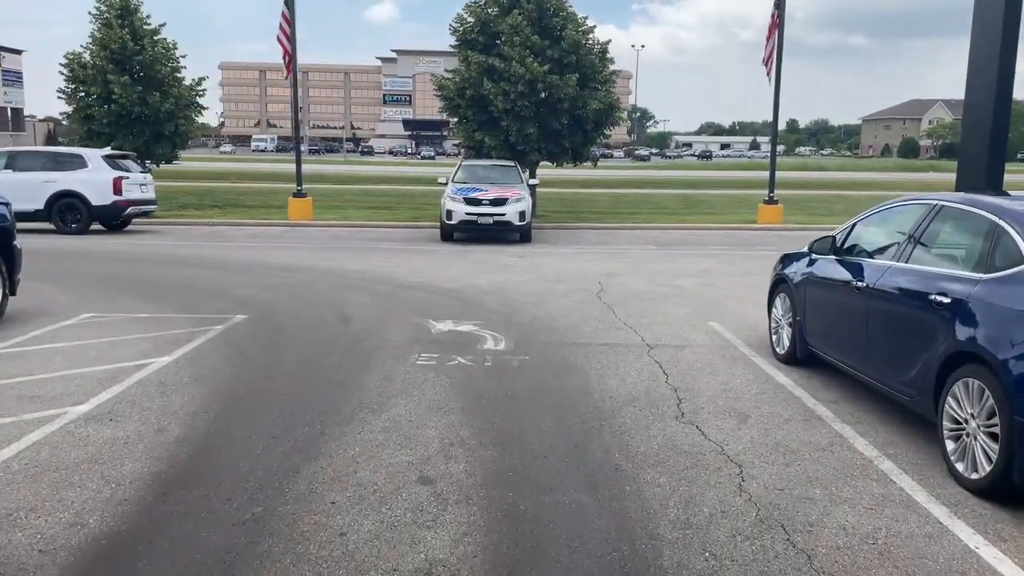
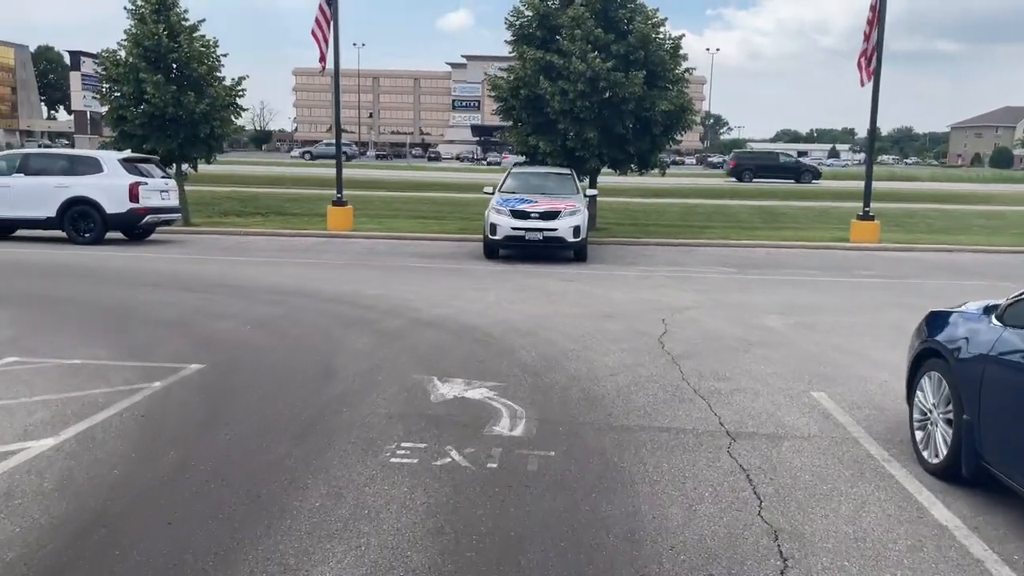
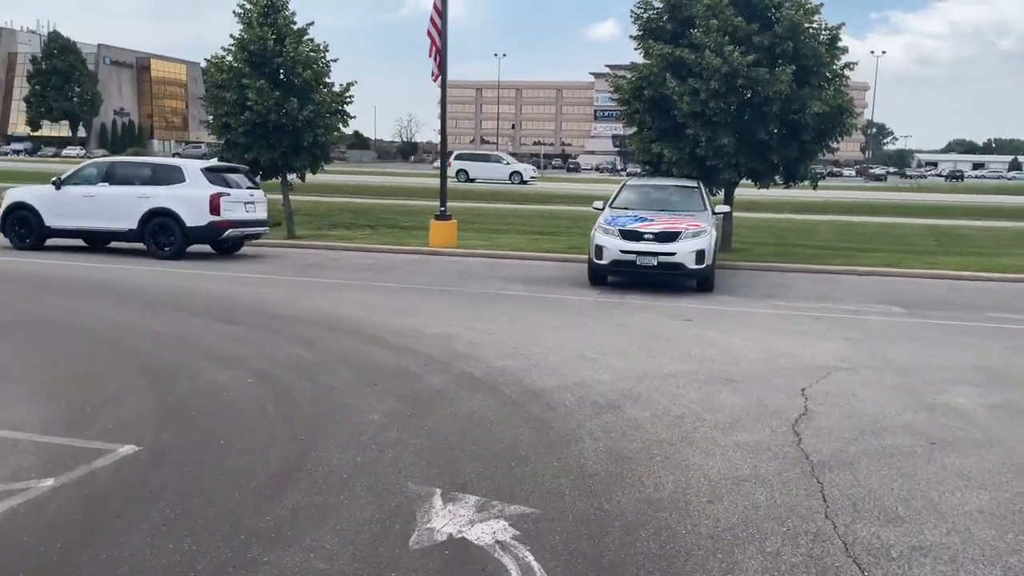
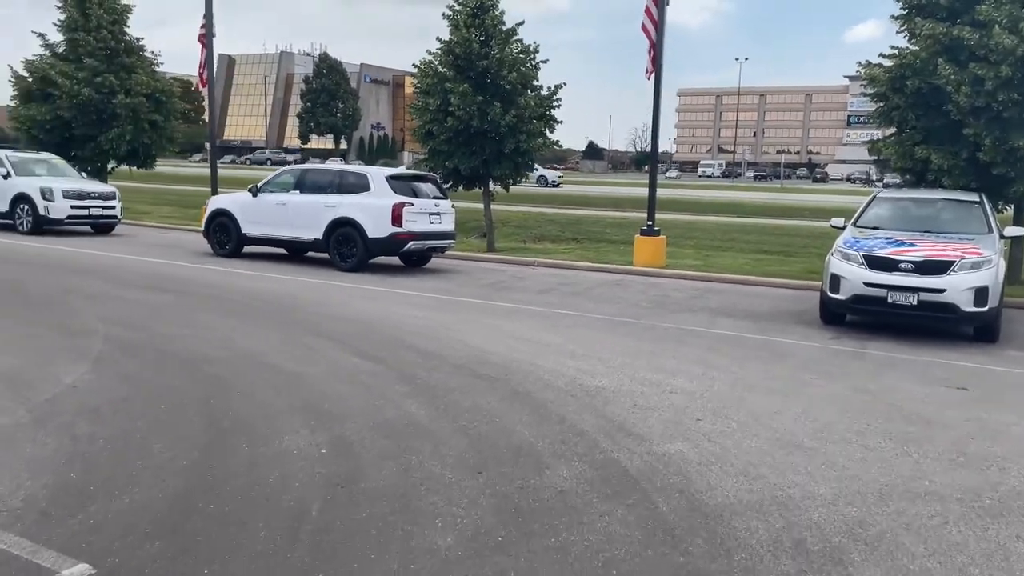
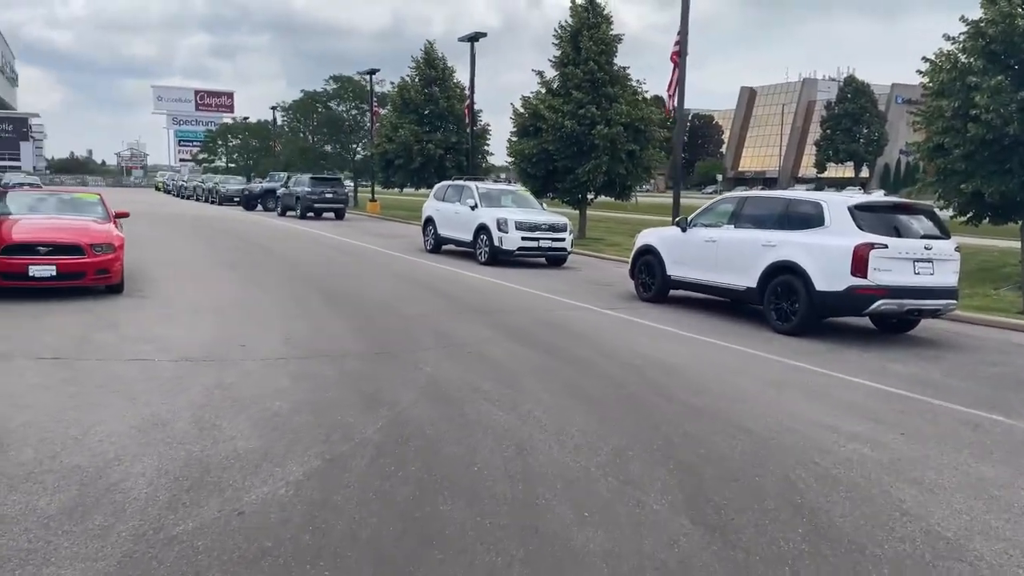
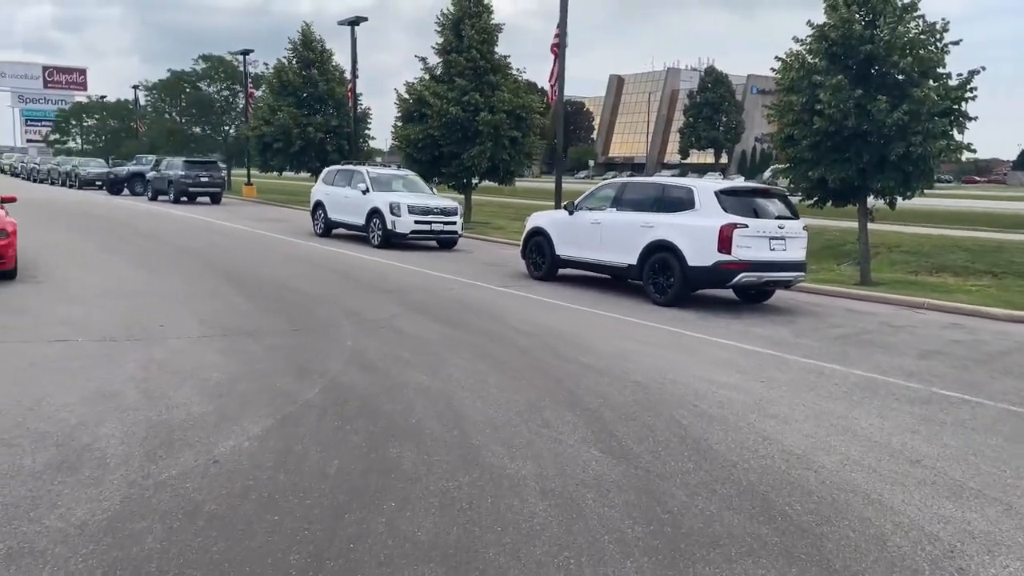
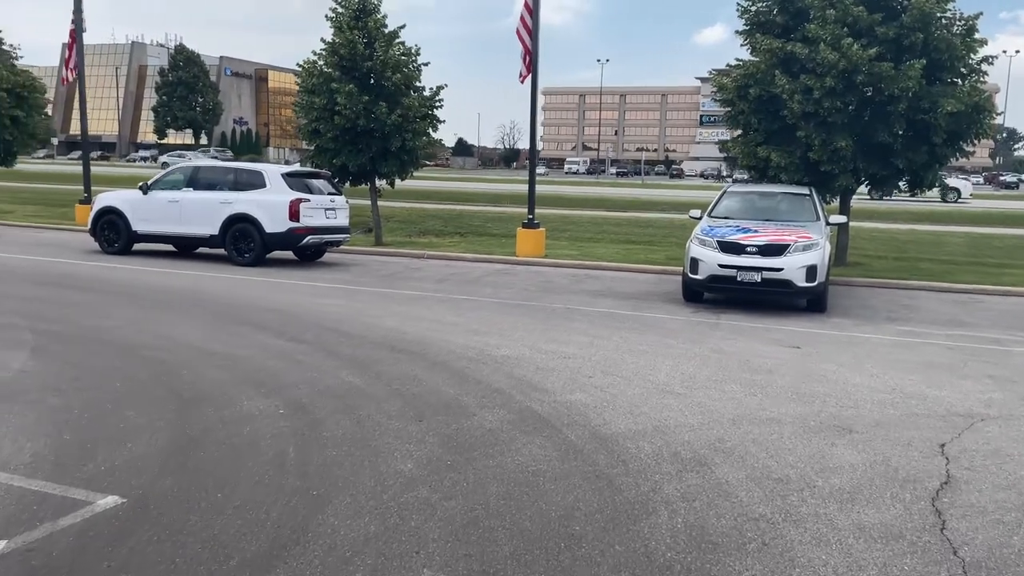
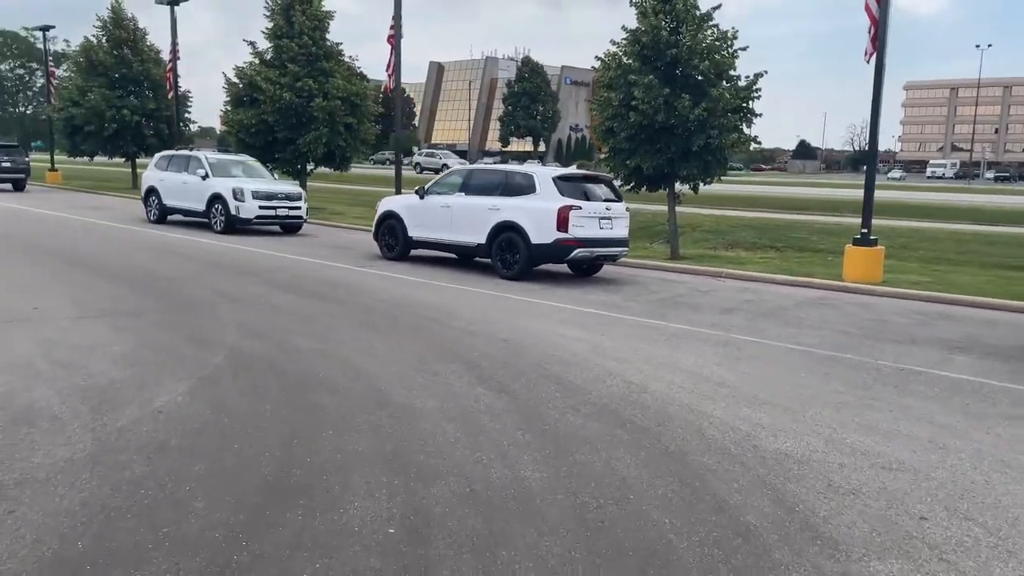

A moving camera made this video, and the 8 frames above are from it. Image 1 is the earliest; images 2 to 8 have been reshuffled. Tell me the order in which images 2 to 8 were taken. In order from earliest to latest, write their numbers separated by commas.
2, 3, 7, 4, 8, 6, 5
